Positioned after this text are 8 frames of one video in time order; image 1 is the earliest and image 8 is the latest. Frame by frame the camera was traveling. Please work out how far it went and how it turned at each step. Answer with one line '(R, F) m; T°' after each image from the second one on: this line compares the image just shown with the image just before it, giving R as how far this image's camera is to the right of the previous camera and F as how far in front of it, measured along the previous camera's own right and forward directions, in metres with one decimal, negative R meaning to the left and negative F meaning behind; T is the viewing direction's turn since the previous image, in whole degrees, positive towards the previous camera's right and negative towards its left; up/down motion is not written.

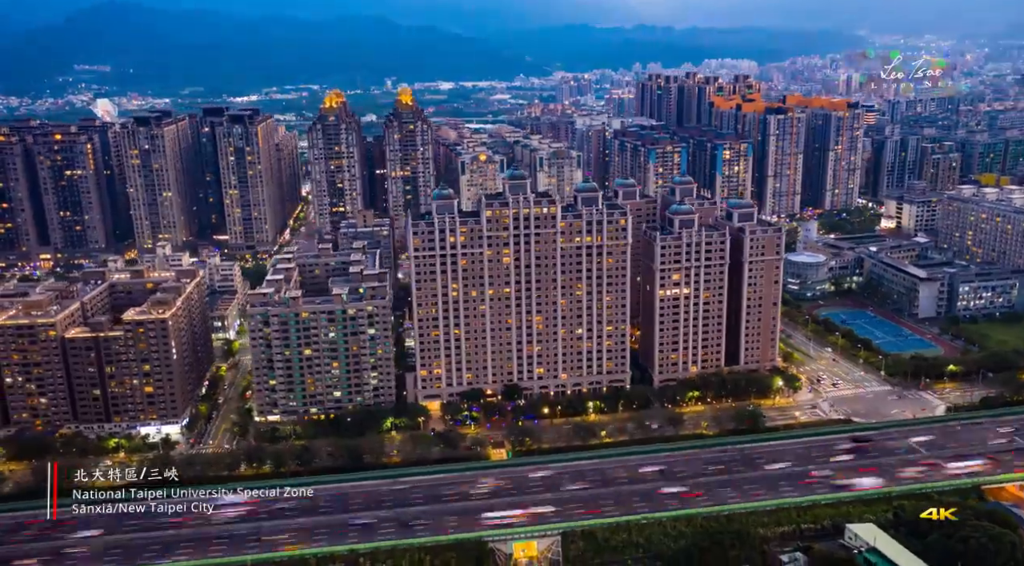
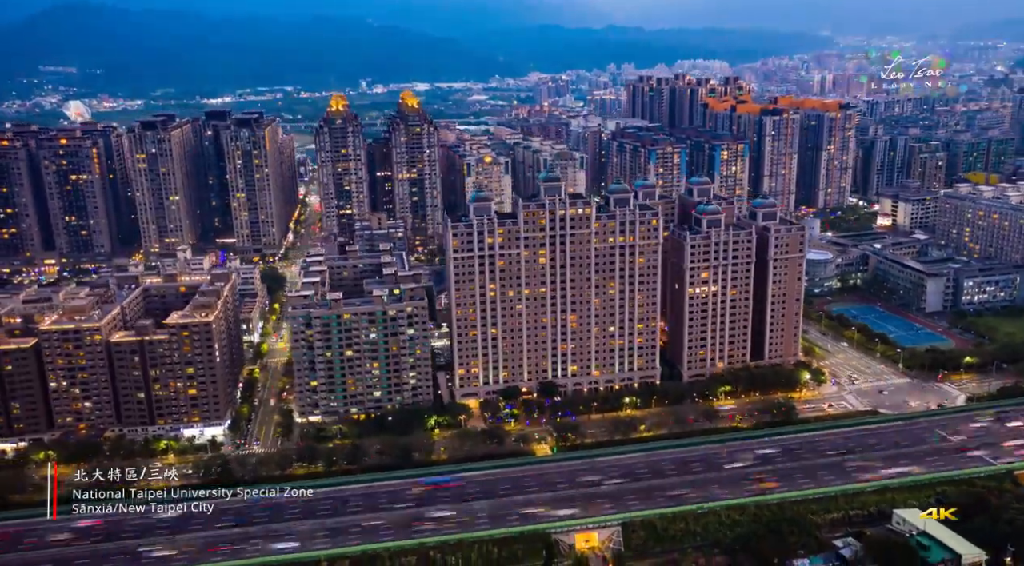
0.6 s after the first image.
(-5.9, -1.6) m; +2°
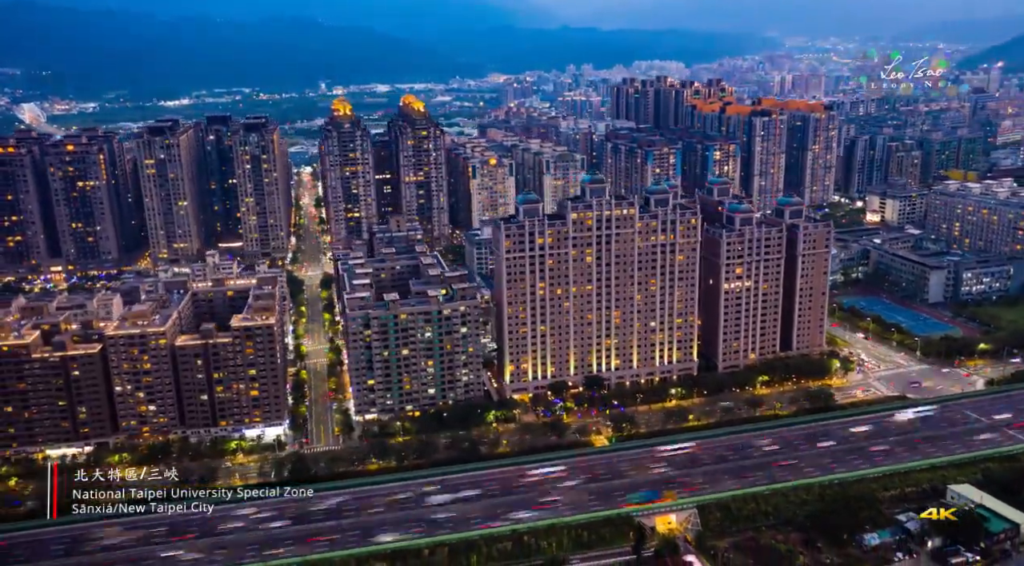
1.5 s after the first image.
(-8.8, -2.6) m; +3°
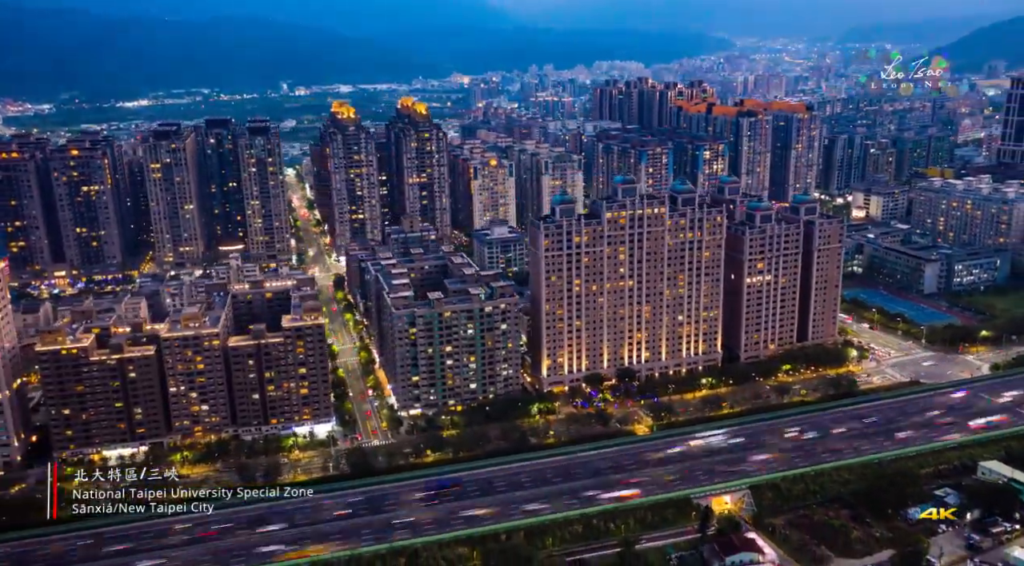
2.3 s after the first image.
(-7.7, -2.6) m; +3°
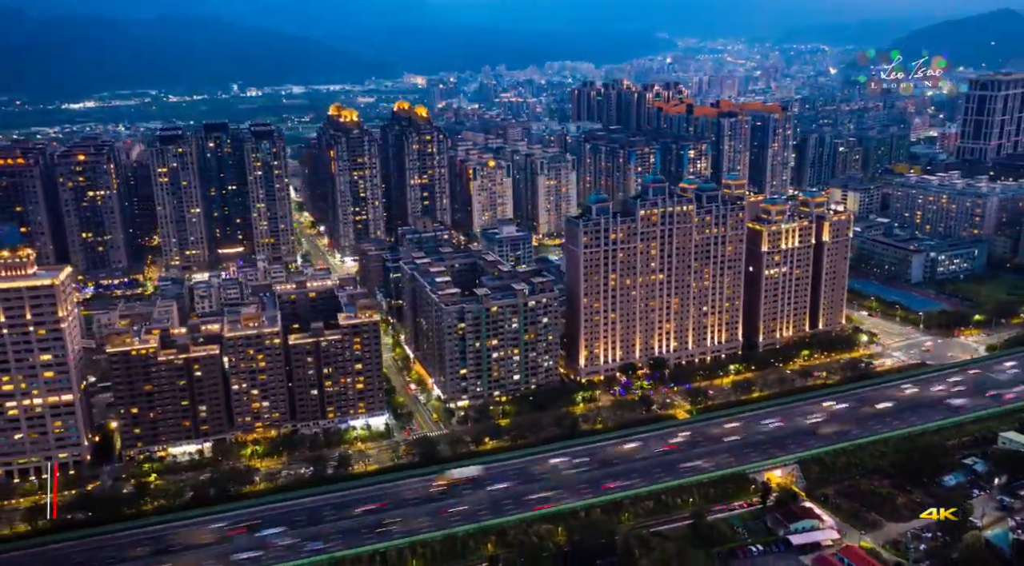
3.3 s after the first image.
(-9.3, -3.5) m; +4°
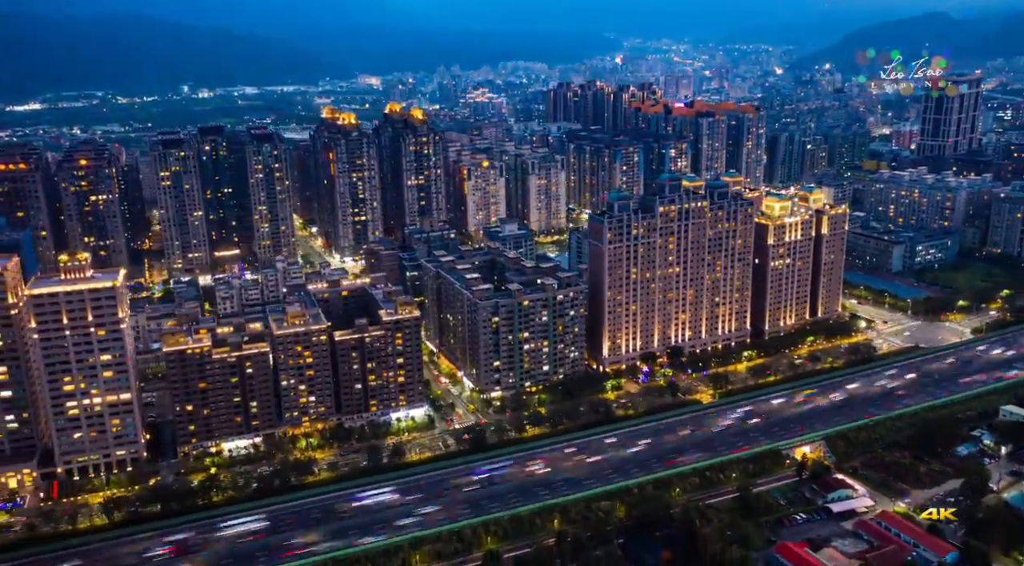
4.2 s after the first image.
(-8.2, -3.5) m; +3°
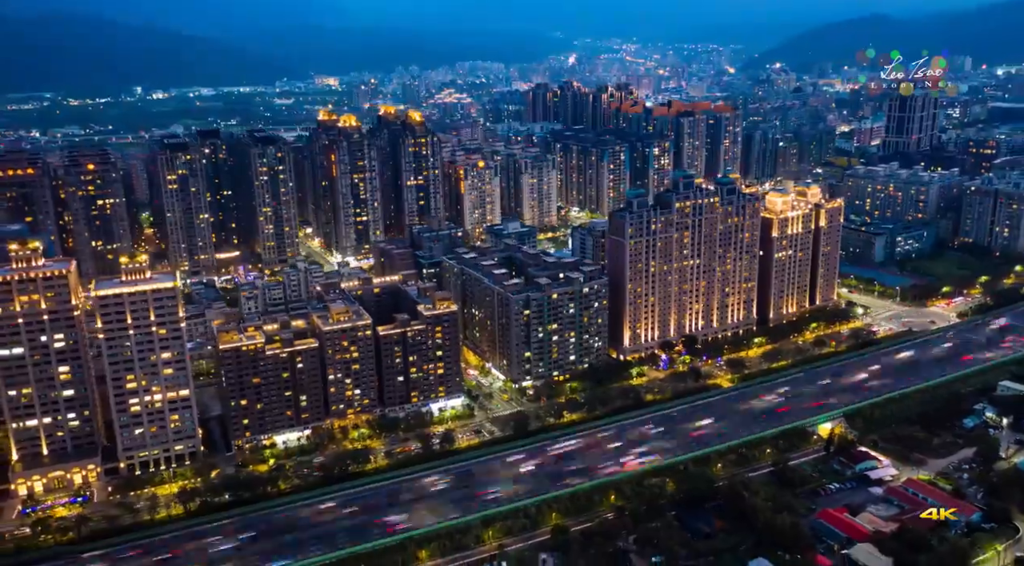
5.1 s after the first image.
(-8.0, -3.8) m; +3°
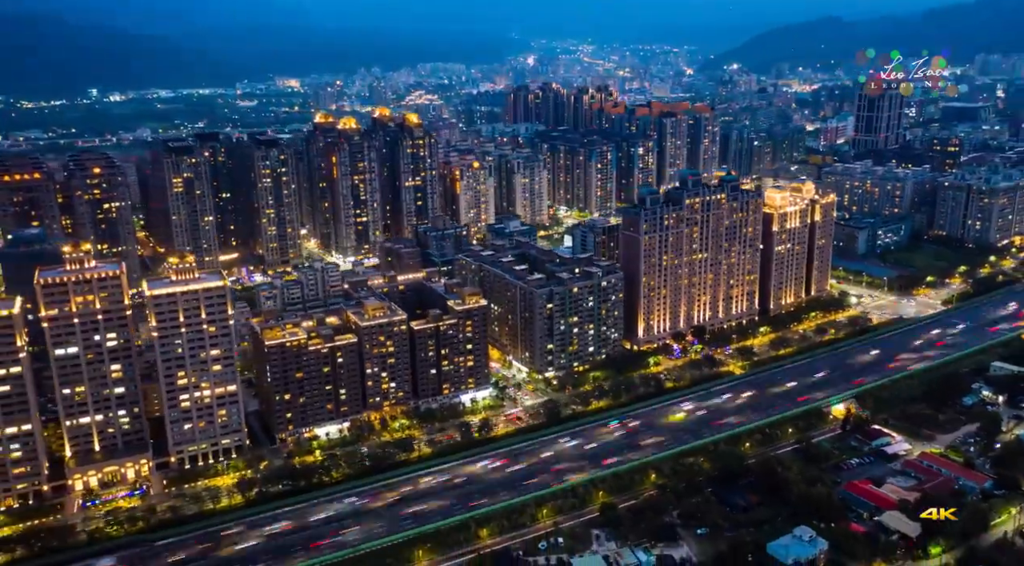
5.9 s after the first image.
(-7.1, -3.4) m; +3°
